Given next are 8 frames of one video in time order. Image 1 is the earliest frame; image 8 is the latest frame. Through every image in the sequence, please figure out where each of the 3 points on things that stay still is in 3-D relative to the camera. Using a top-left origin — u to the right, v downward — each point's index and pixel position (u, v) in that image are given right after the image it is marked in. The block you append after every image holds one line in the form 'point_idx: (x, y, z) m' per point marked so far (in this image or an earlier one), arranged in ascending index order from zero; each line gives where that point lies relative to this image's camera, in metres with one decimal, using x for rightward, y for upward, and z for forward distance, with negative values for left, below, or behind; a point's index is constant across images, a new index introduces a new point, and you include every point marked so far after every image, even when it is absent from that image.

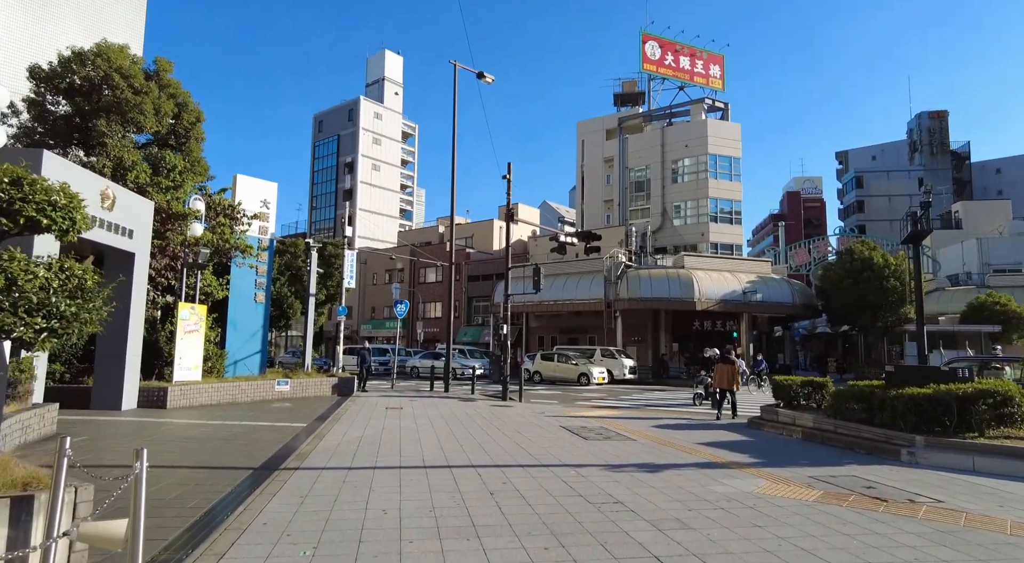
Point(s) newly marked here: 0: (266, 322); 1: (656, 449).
0: (-8.1, -1.3, +19.8) m
1: (+2.5, -2.9, +10.2) m
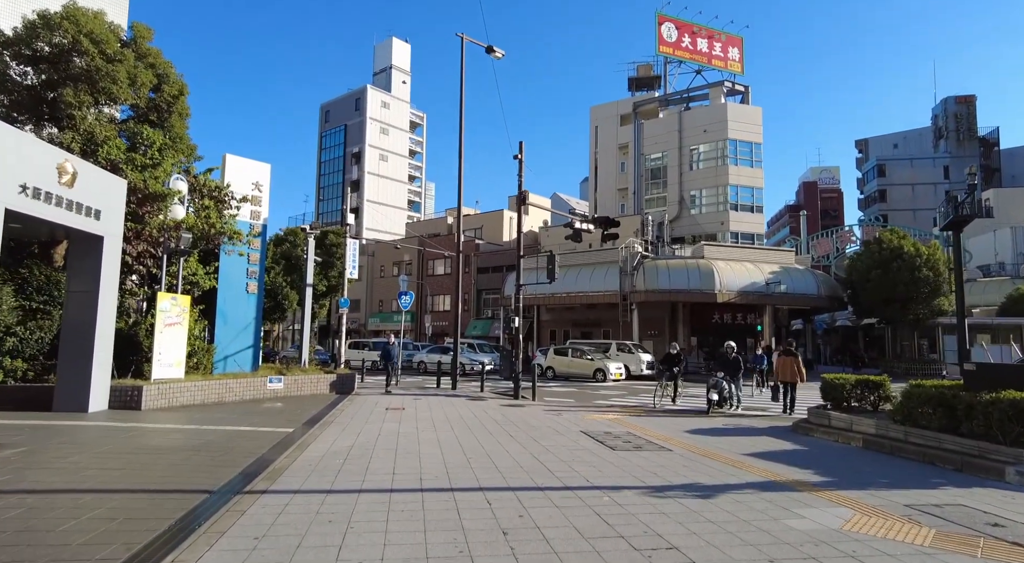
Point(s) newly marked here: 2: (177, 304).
0: (-7.7, -1.0, +18.3) m
1: (+2.7, -2.6, +8.6) m
2: (-8.1, -0.5, +14.6) m
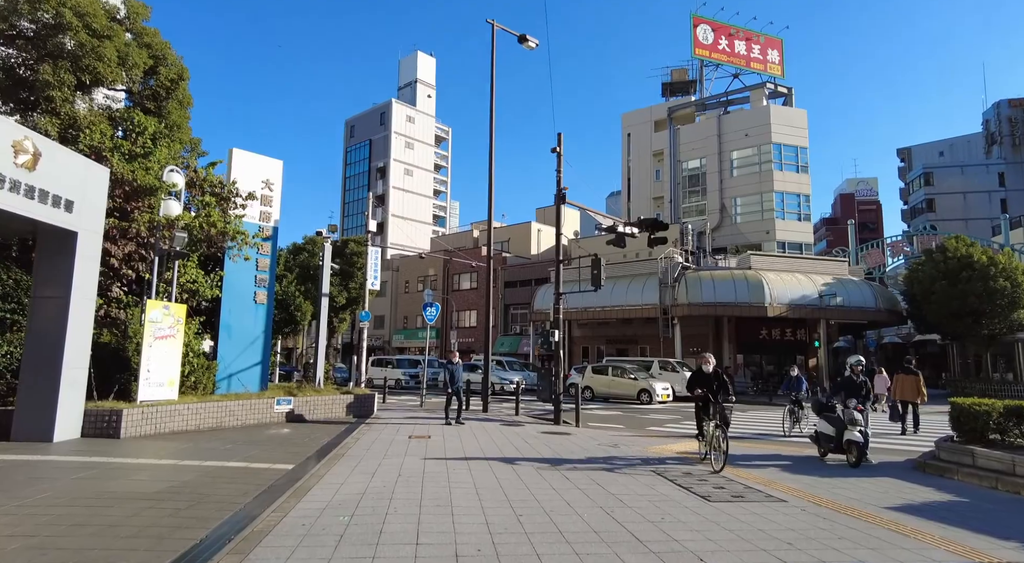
0: (-6.6, -1.2, +16.3) m
1: (+3.4, -2.5, +6.1) m
2: (-7.2, -0.7, +12.6) m
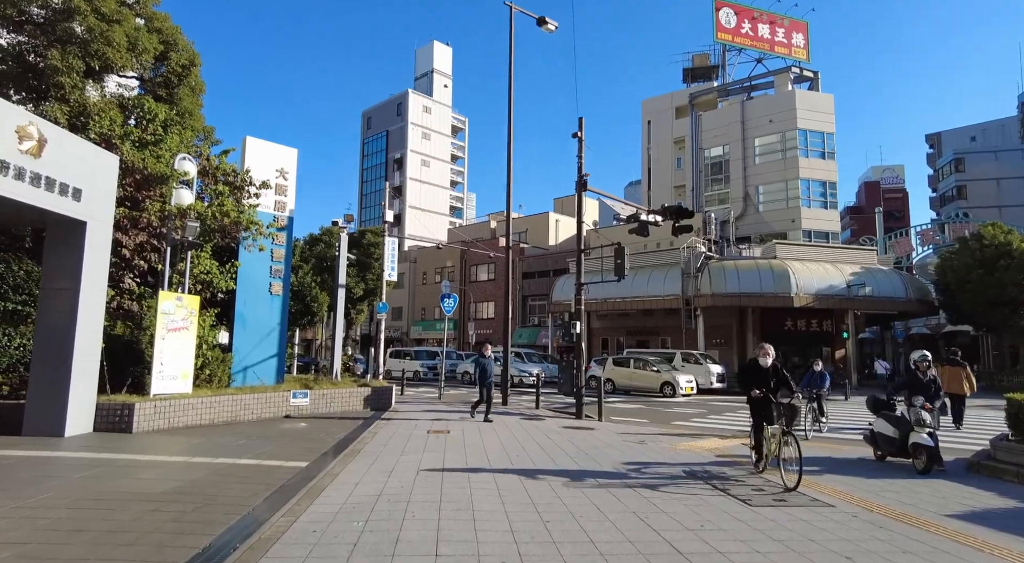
0: (-6.1, -1.0, +16.0) m
1: (+3.6, -2.4, +5.6) m
2: (-6.8, -0.5, +12.3) m
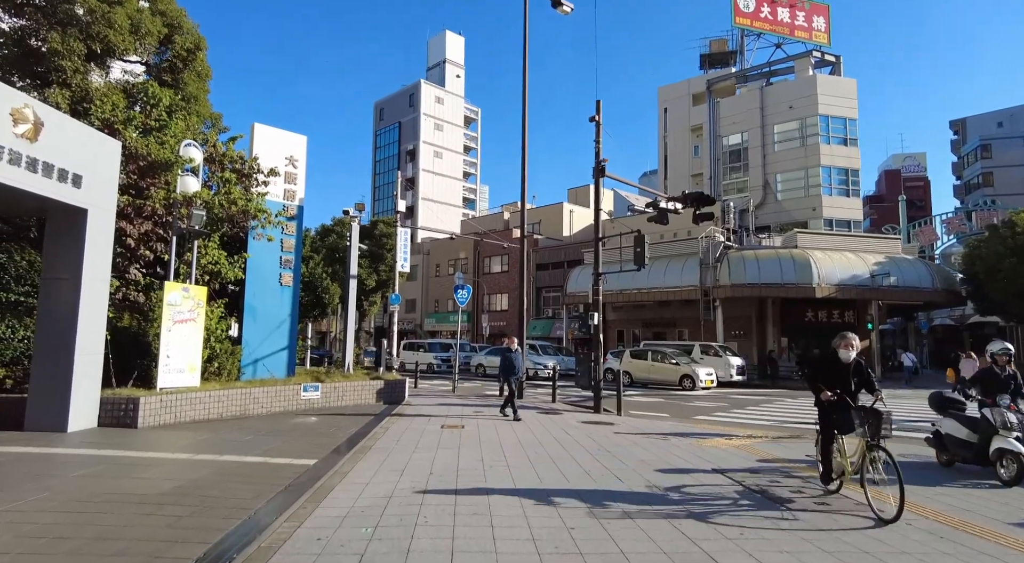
0: (-5.6, -0.8, +15.6) m
1: (+3.8, -2.3, +5.0) m
2: (-6.4, -0.3, +12.0) m
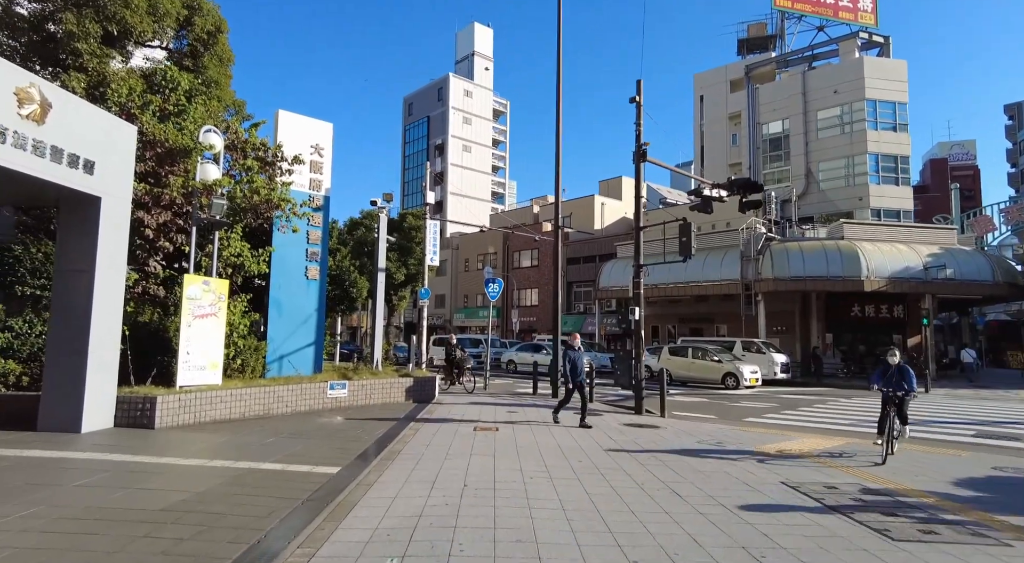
0: (-4.8, -0.6, +15.0) m
1: (+4.2, -2.1, +4.0) m
2: (-5.7, -0.1, +11.4) m
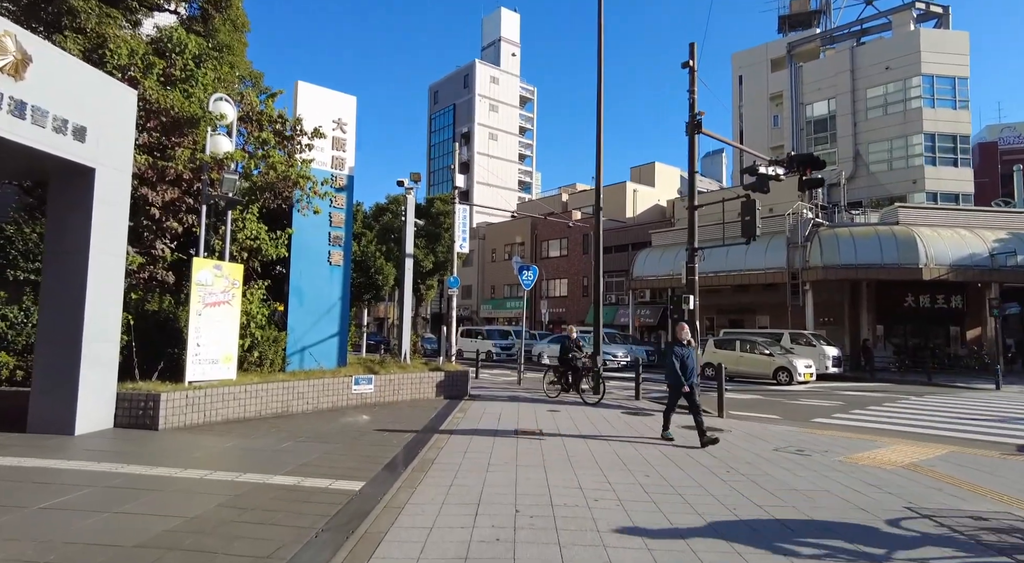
0: (-3.9, -0.3, +13.9) m
1: (+4.7, -2.0, +2.5) m
2: (-5.0, +0.1, +10.3) m
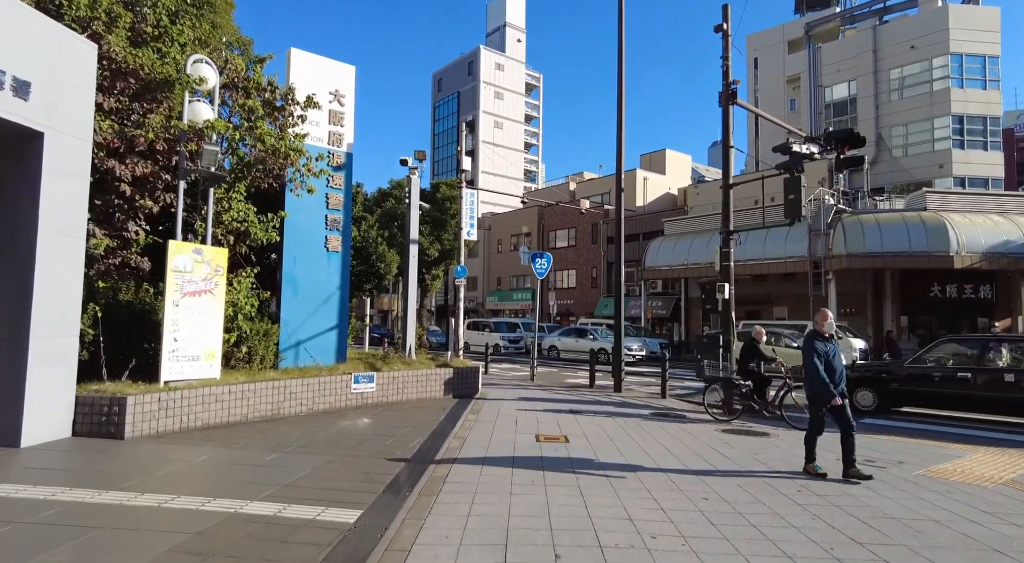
0: (-3.5, 0.0, +12.6) m
1: (+4.9, -1.8, +1.2) m
2: (-4.7, +0.3, +9.1) m
